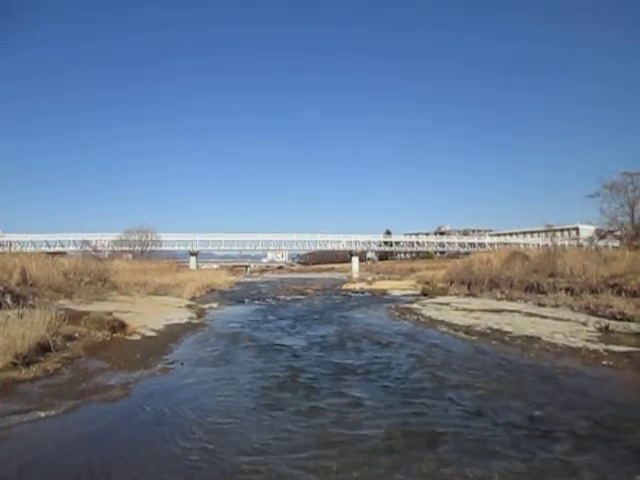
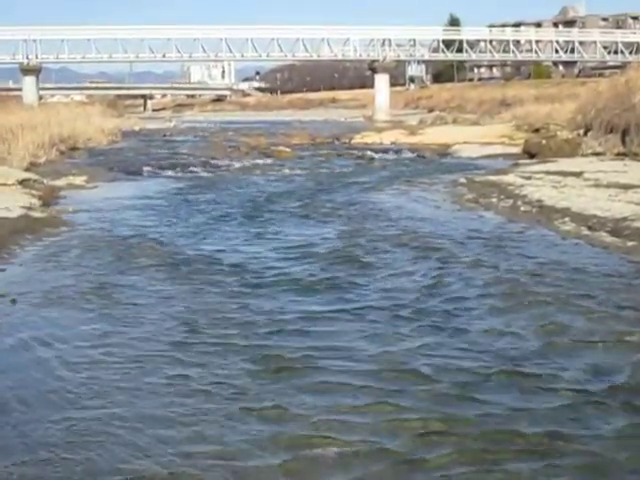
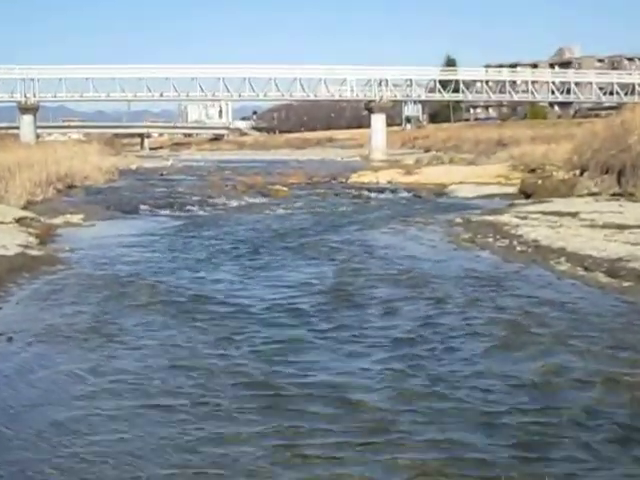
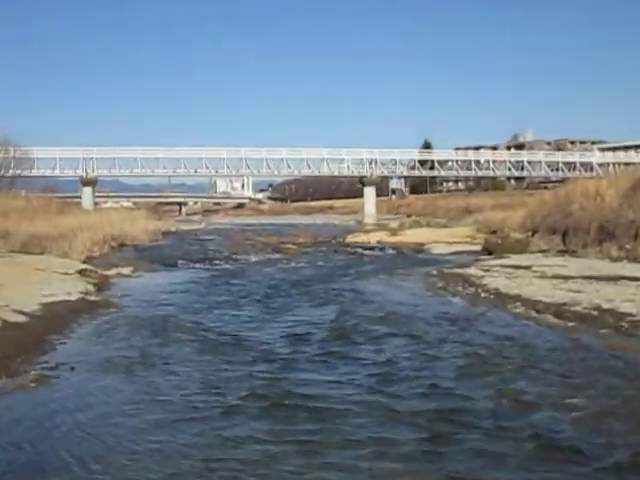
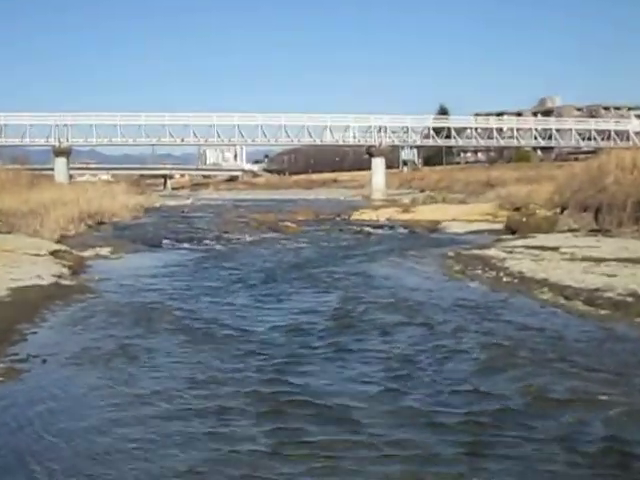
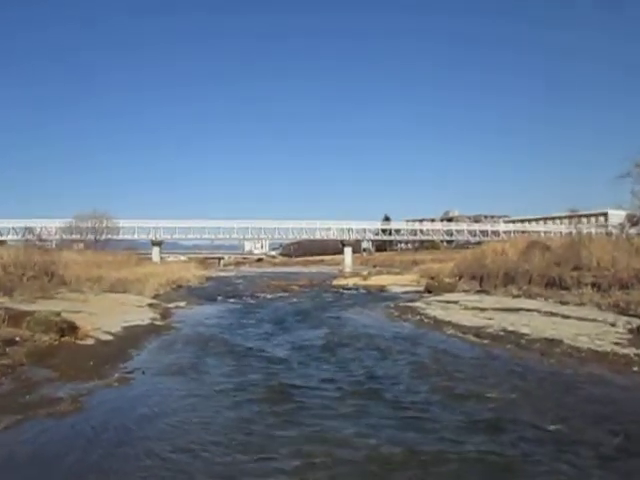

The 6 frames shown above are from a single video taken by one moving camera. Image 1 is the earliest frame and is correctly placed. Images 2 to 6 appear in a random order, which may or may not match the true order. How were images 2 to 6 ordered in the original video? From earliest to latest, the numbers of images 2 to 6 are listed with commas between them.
6, 4, 5, 3, 2
